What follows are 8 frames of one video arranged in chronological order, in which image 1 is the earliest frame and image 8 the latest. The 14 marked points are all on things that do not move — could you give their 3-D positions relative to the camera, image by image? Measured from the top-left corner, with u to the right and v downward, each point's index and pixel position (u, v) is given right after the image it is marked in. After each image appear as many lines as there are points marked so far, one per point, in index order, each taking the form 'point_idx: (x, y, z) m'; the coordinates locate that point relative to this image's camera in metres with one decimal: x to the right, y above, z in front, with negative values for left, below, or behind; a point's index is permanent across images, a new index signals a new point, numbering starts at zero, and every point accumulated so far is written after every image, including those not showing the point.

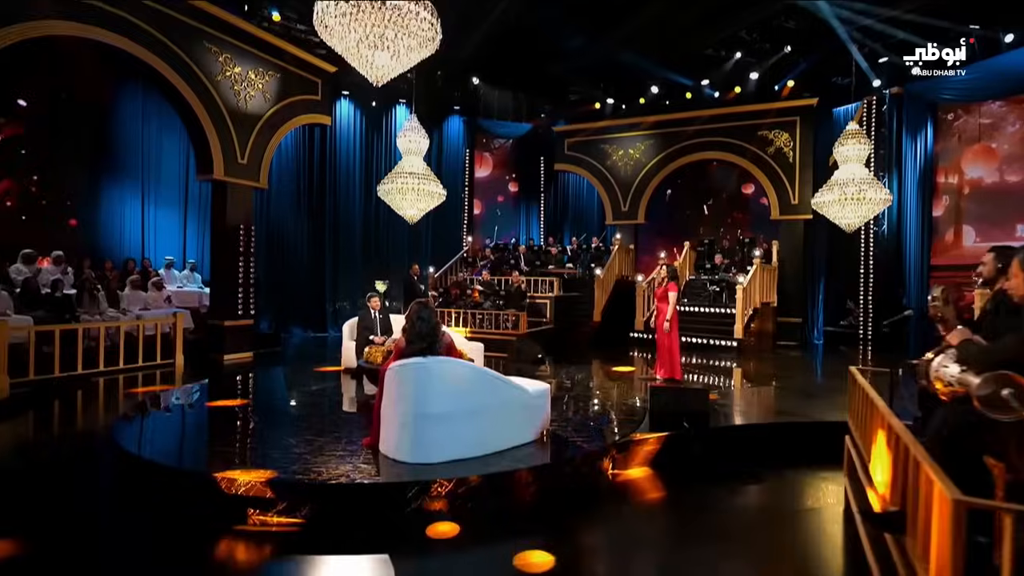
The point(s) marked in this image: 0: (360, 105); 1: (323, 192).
0: (-3.8, +4.5, +12.9) m
1: (-4.6, +2.4, +12.5) m
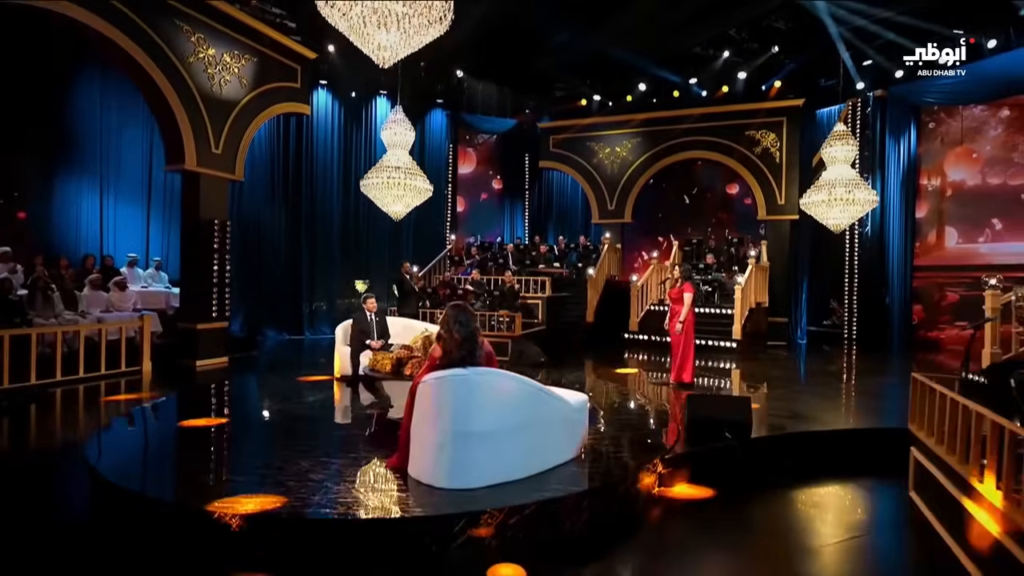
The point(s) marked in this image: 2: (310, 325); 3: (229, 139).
0: (-4.1, +4.5, +12.2) m
1: (-4.9, +2.4, +11.8) m
2: (-4.7, -0.8, +12.0) m
3: (-4.6, +2.4, +8.5) m
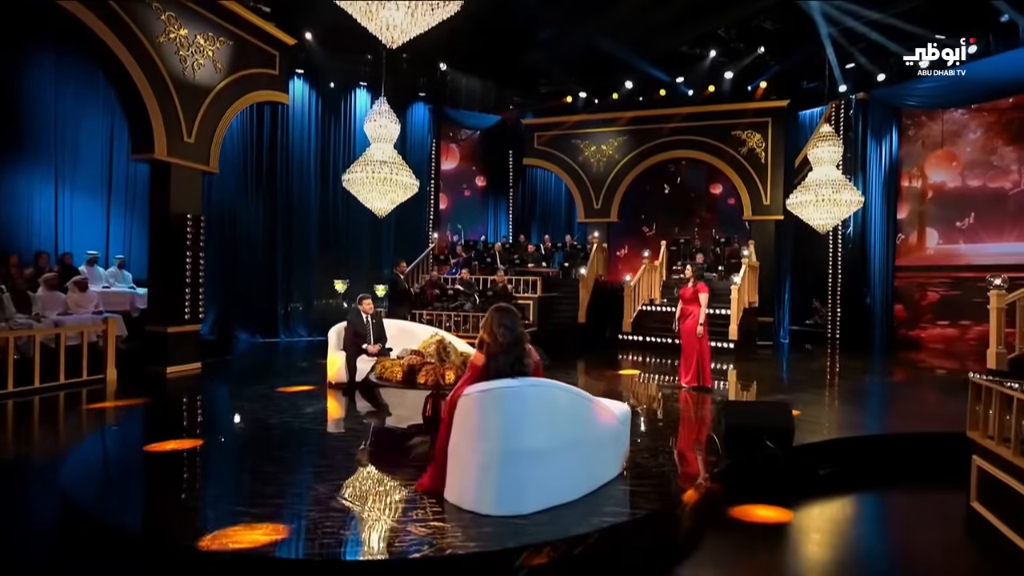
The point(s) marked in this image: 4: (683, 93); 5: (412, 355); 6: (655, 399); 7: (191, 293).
0: (-4.4, +4.5, +11.6) m
1: (-5.1, +2.4, +11.1) m
2: (-5.0, -0.8, +11.4) m
3: (-4.7, +2.4, +7.8) m
4: (+4.2, +4.8, +12.7) m
5: (-0.9, -0.6, +4.4) m
6: (+1.6, -1.3, +5.9) m
7: (-4.8, -0.1, +7.9) m
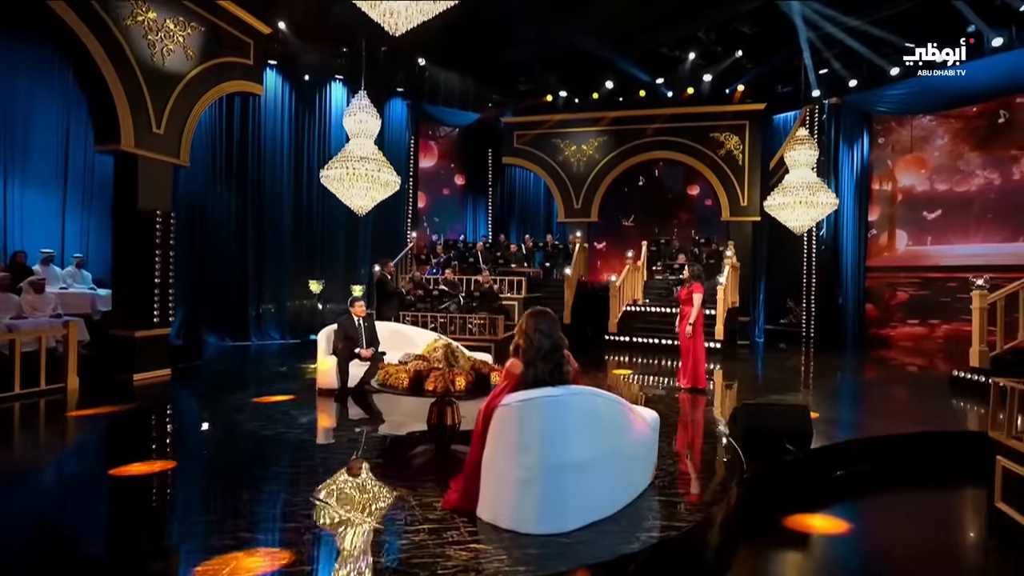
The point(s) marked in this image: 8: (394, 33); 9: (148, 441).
0: (-4.8, +4.5, +11.1) m
1: (-5.5, +2.4, +10.6) m
2: (-5.3, -0.9, +10.9) m
3: (-4.8, +2.4, +7.3) m
4: (+3.7, +4.8, +12.8) m
5: (-0.8, -0.6, +4.2) m
6: (+1.6, -1.3, +5.8) m
7: (-5.0, -0.1, +7.4) m
8: (-1.0, +2.2, +4.5) m
9: (-3.3, -1.3, +4.6) m
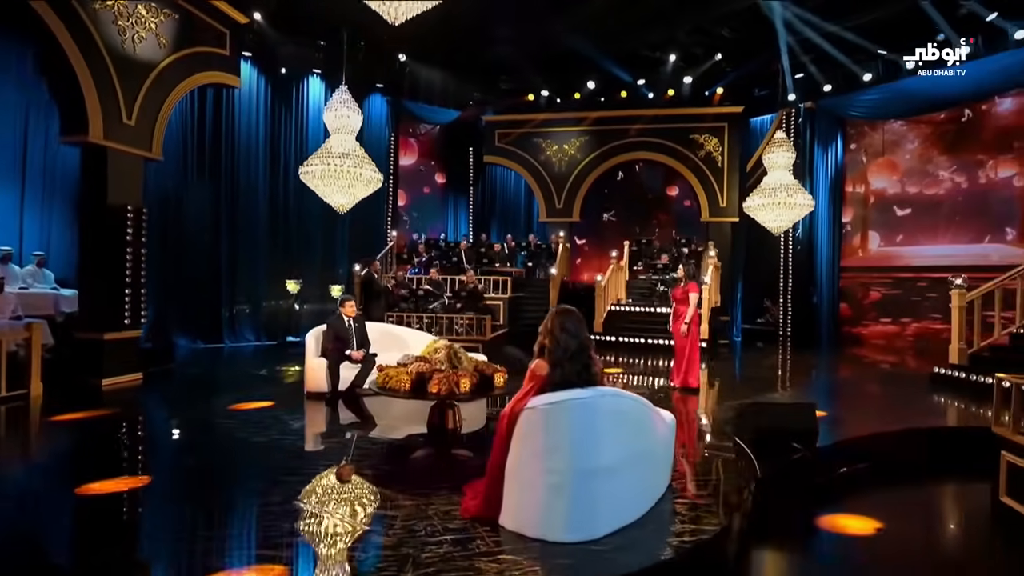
0: (-5.1, +4.5, +10.8) m
1: (-5.8, +2.4, +10.2) m
2: (-5.7, -0.9, +10.5) m
3: (-4.9, +2.4, +7.0) m
4: (+3.3, +4.8, +12.9) m
5: (-0.7, -0.6, +4.0) m
6: (+1.5, -1.3, +5.8) m
7: (-5.1, -0.1, +7.0) m
8: (-1.0, +2.2, +4.4) m
9: (-3.2, -1.3, +4.3) m
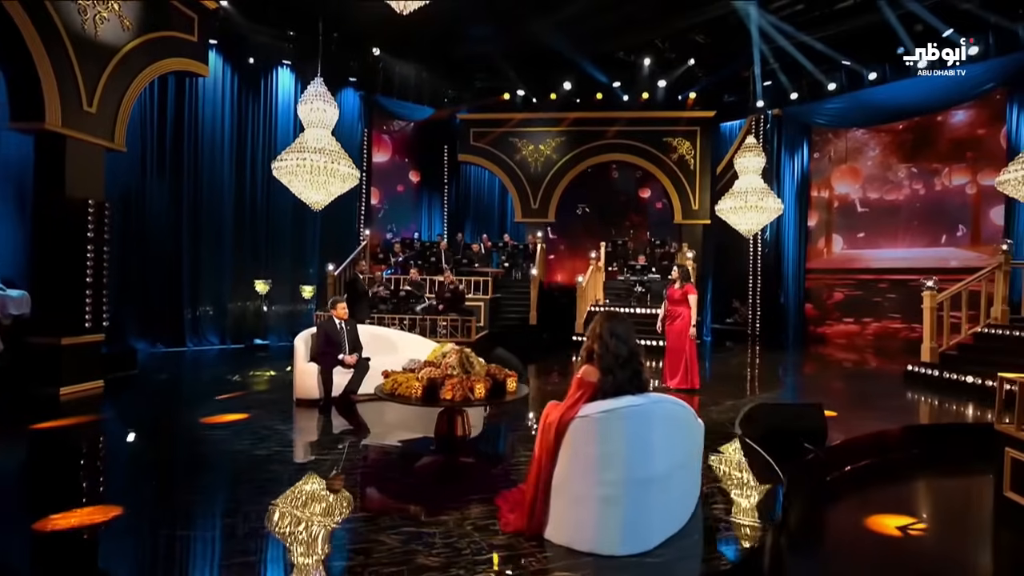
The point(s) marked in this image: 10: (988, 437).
0: (-5.5, +4.5, +10.2) m
1: (-6.2, +2.4, +9.6) m
2: (-6.1, -0.9, +9.9) m
3: (-5.1, +2.4, +6.5) m
4: (+2.7, +4.8, +13.0) m
5: (-0.6, -0.6, +3.9) m
6: (+1.5, -1.3, +5.8) m
7: (-5.2, -0.1, +6.5) m
8: (-1.0, +2.2, +4.2) m
9: (-3.2, -1.3, +4.0) m
10: (+4.7, -1.5, +5.2) m
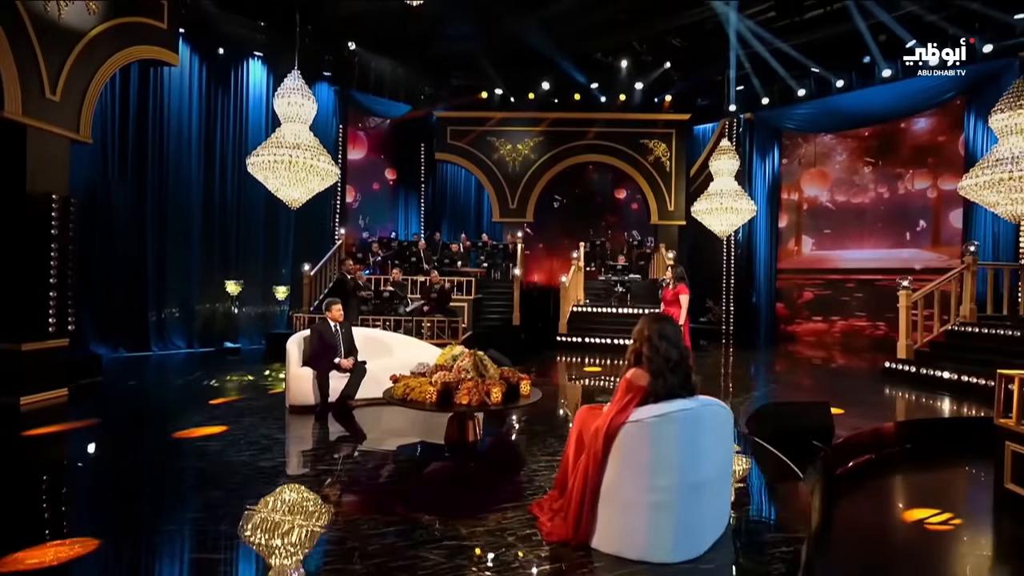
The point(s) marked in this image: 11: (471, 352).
0: (-5.9, +4.5, +9.8) m
1: (-6.5, +2.4, +9.1) m
2: (-6.4, -0.9, +9.4) m
3: (-5.1, +2.4, +6.0) m
4: (+2.1, +4.8, +13.1) m
5: (-0.5, -0.6, +3.8) m
6: (+1.5, -1.3, +5.8) m
7: (-5.3, -0.1, +6.0) m
8: (-0.9, +2.2, +4.0) m
9: (-3.1, -1.4, +3.7) m
10: (+4.7, -1.5, +5.4) m
11: (-0.3, -0.5, +3.8) m
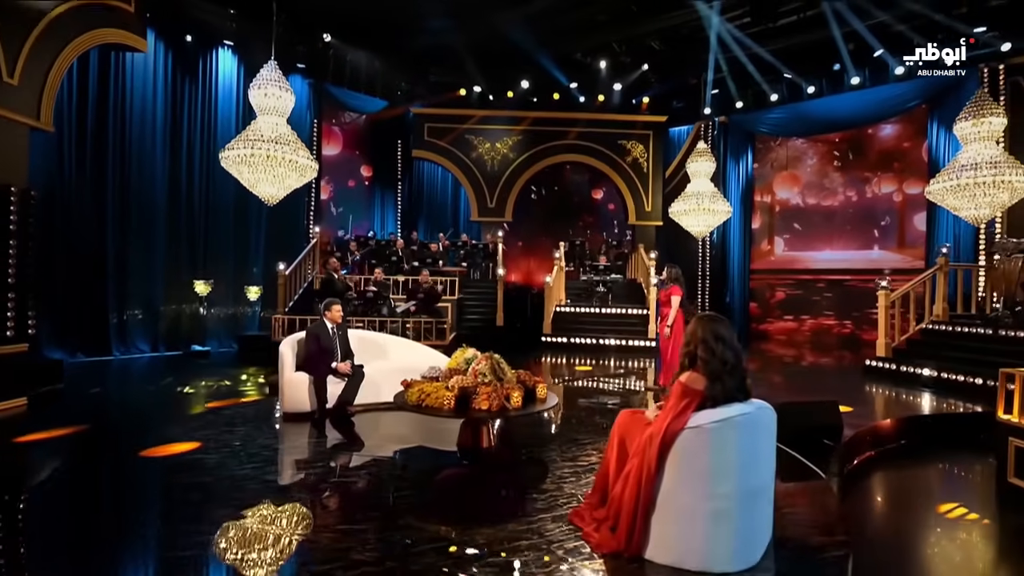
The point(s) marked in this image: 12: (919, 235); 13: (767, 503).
0: (-6.1, +4.5, +9.2) m
1: (-6.7, +2.4, +8.5) m
2: (-6.6, -0.9, +8.8) m
3: (-5.2, +2.4, +5.6) m
4: (+1.6, +4.8, +13.1) m
5: (-0.4, -0.6, +3.6) m
6: (+1.4, -1.3, +5.8) m
7: (-5.3, -0.1, +5.5) m
8: (-0.8, +2.2, +3.8) m
9: (-2.9, -1.4, +3.3) m
10: (+4.7, -1.5, +5.6) m
11: (-0.2, -0.5, +3.7) m
12: (+8.6, +1.1, +11.0) m
13: (+1.2, -1.0, +2.4) m
